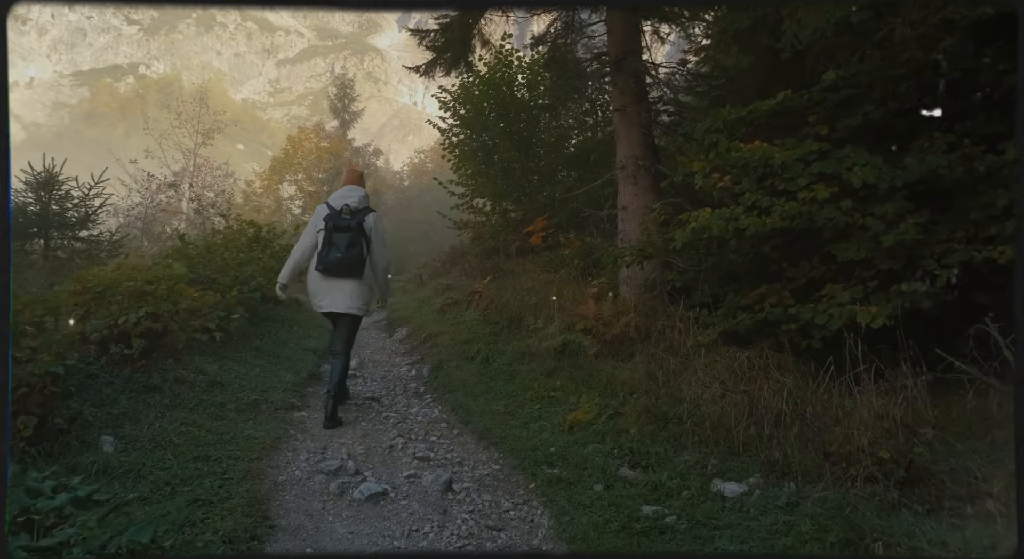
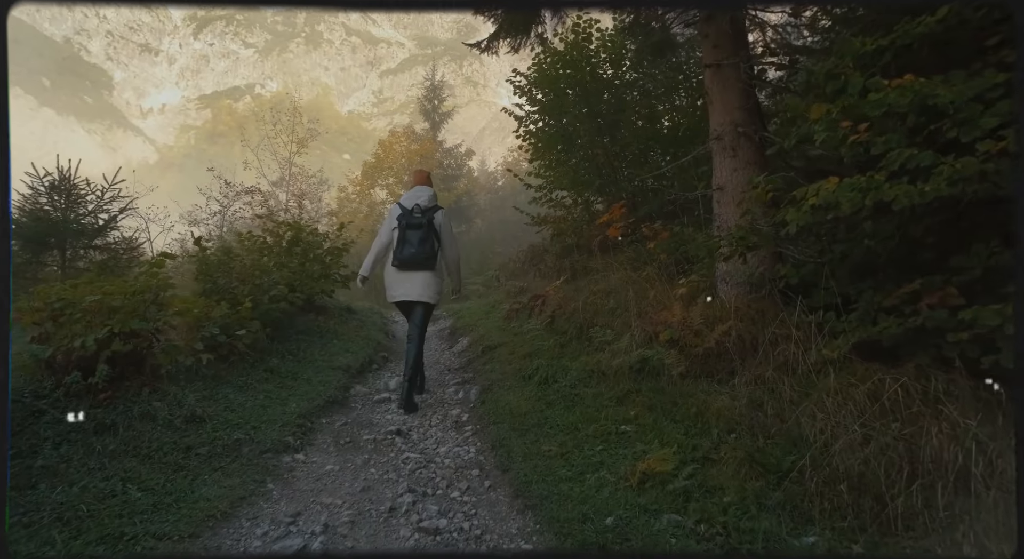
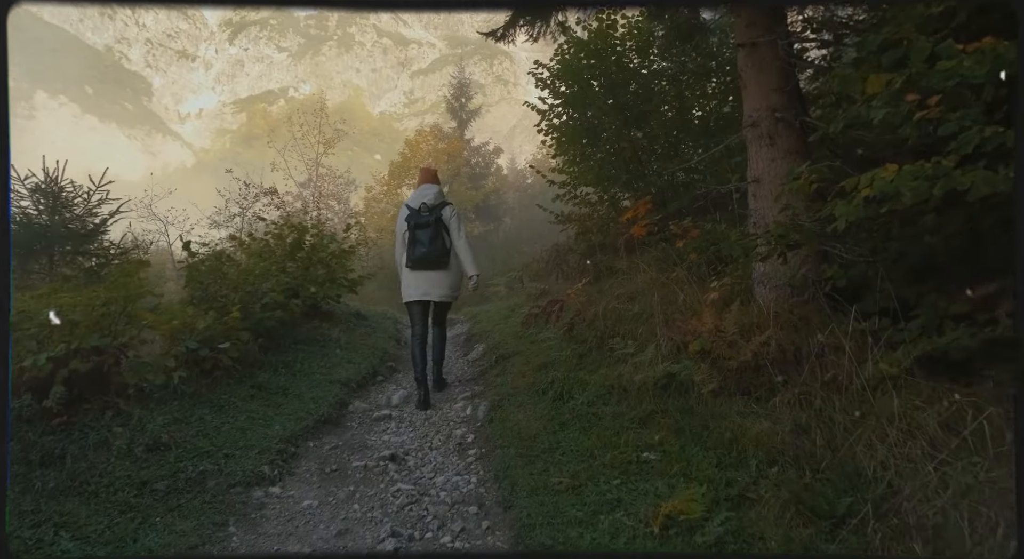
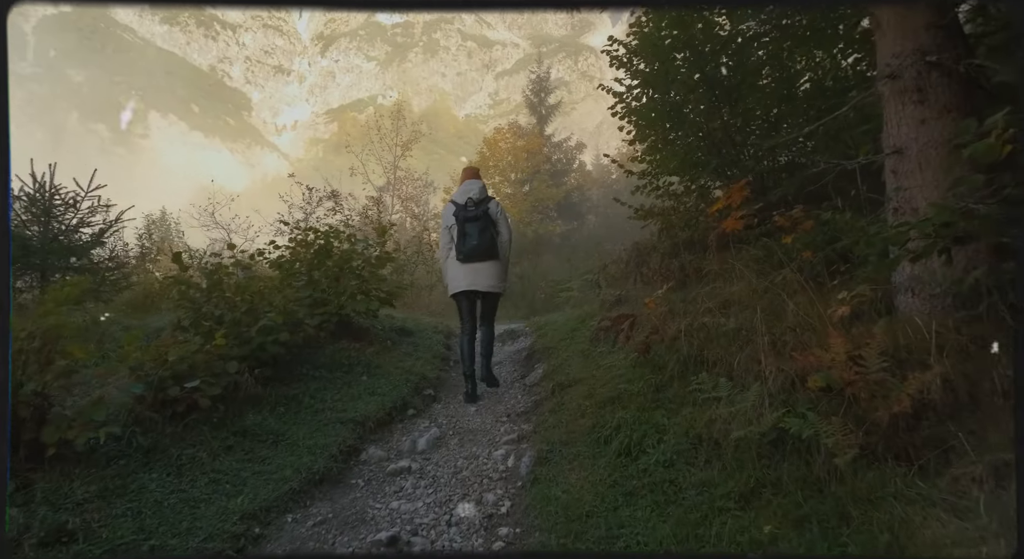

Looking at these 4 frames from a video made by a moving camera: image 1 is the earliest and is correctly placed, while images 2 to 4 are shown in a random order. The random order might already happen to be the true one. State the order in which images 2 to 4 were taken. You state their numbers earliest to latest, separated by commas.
2, 3, 4
